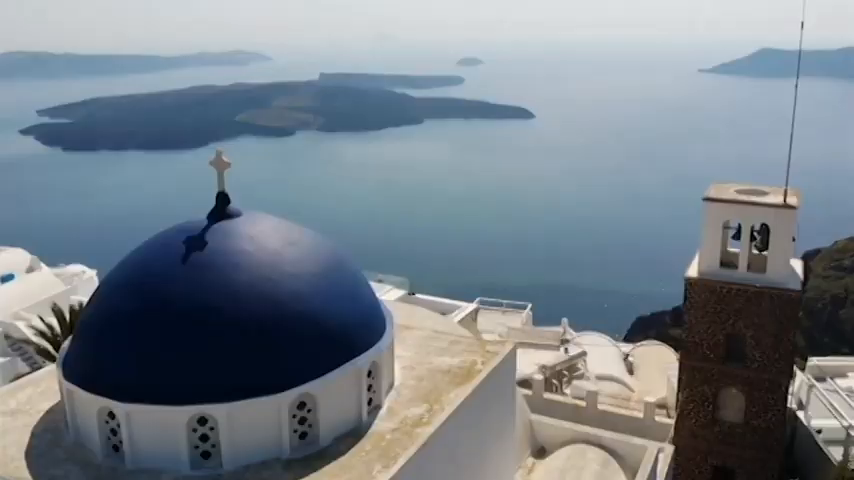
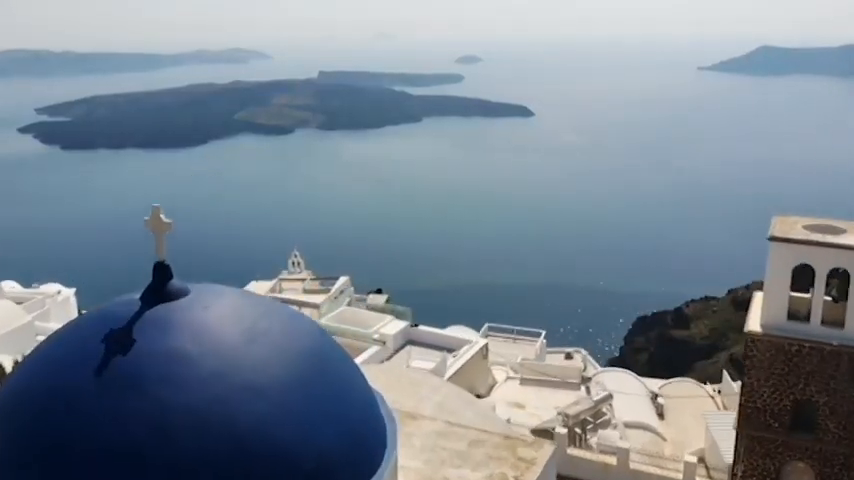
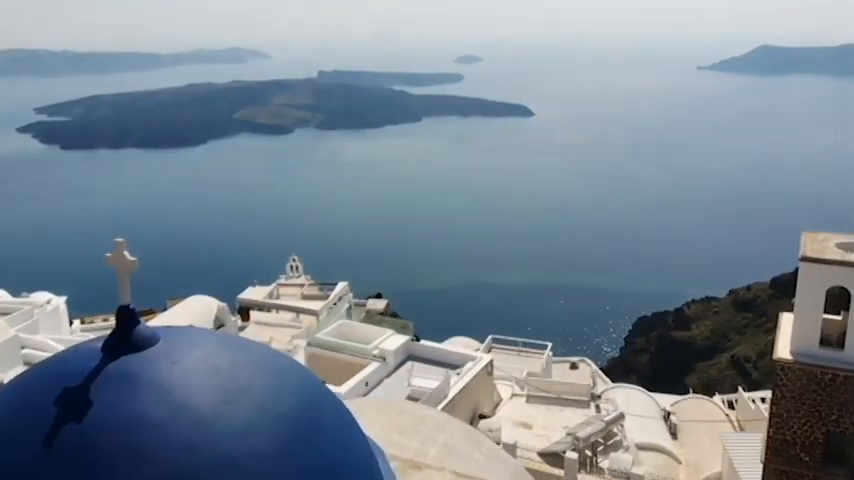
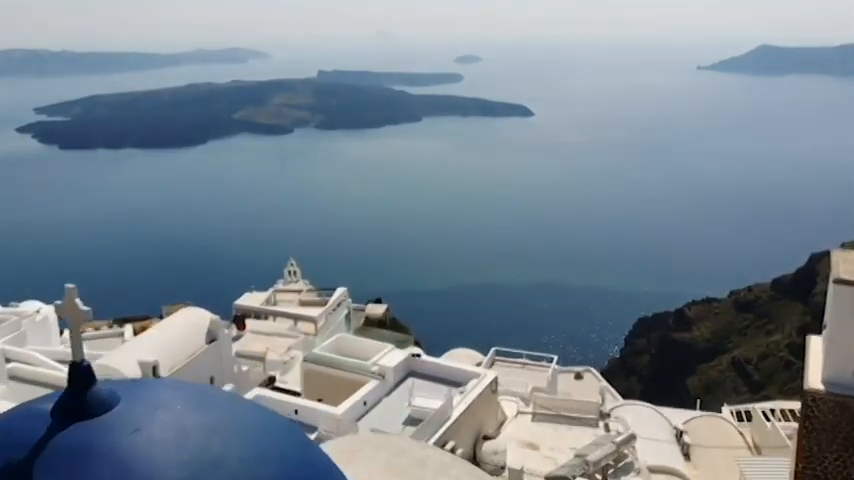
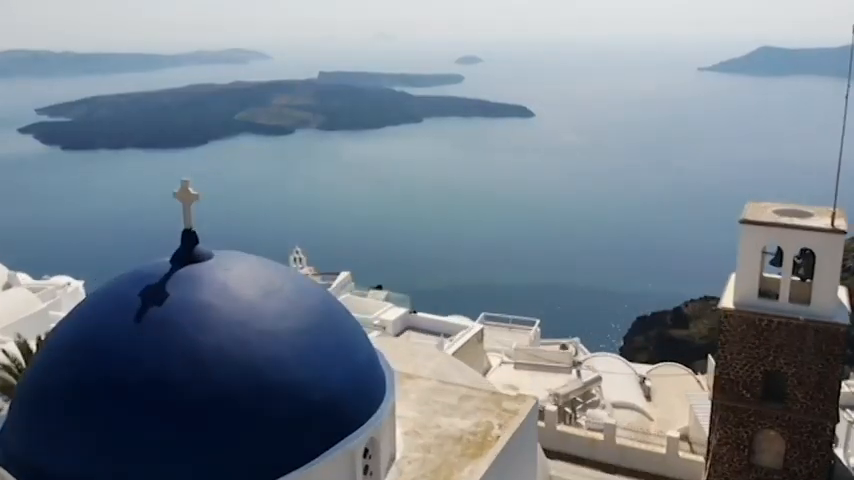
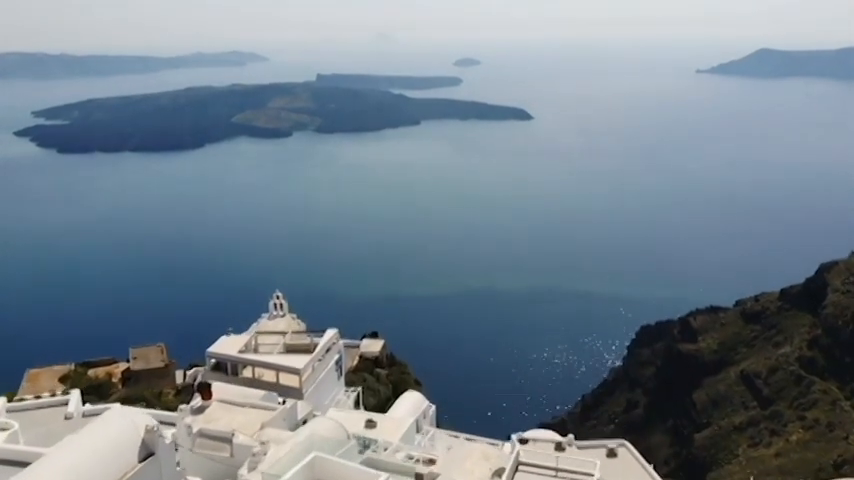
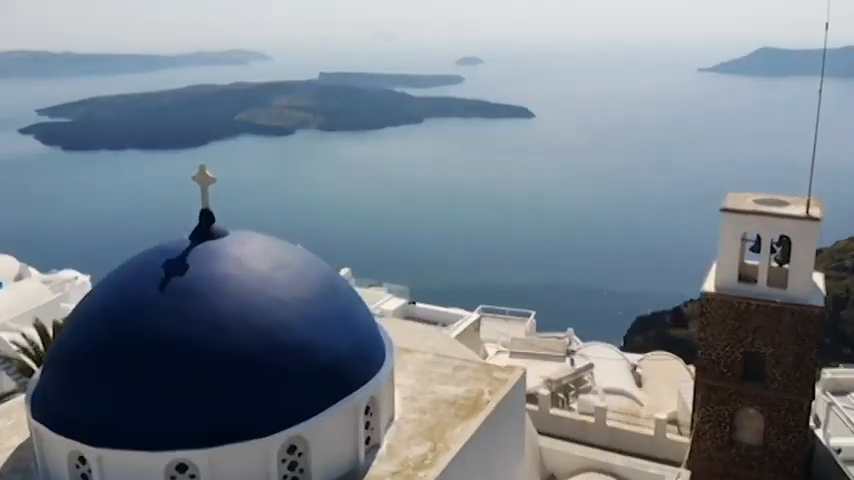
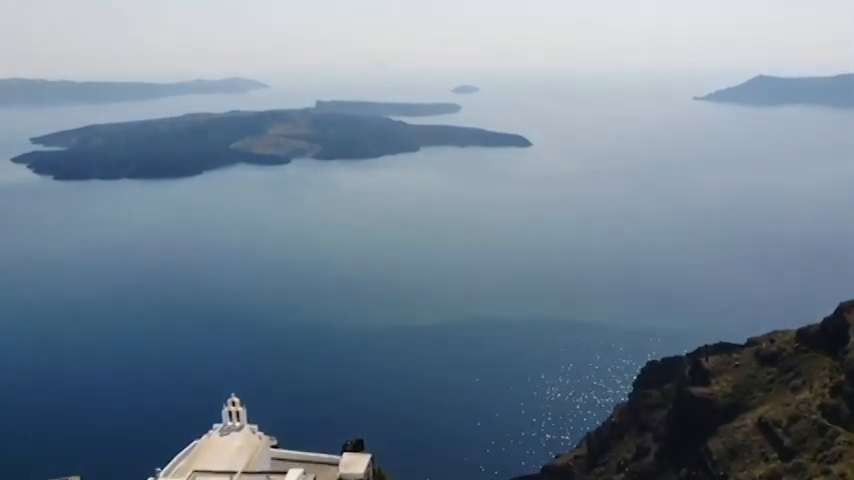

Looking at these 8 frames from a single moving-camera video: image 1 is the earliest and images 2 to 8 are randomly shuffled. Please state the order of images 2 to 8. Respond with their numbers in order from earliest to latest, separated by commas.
7, 5, 2, 3, 4, 6, 8
